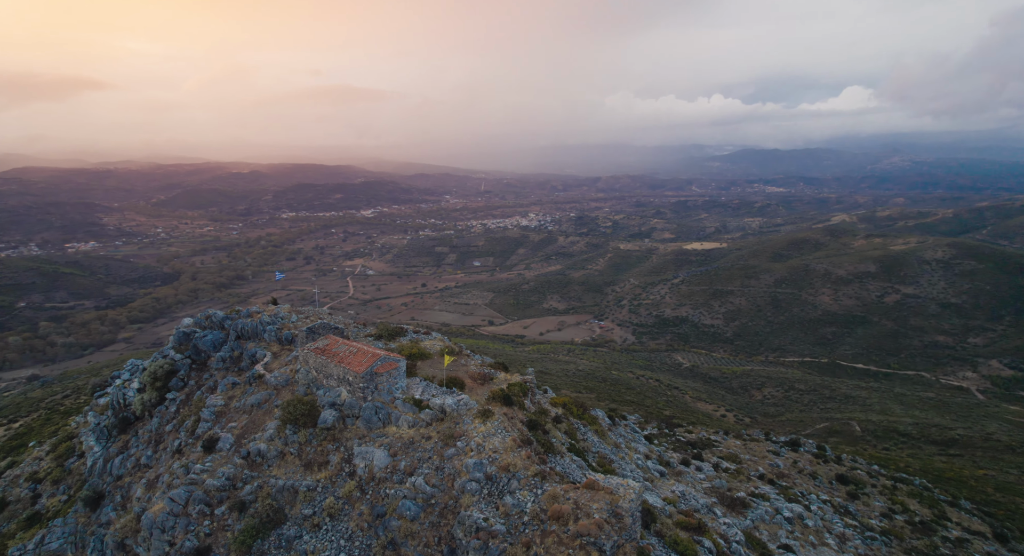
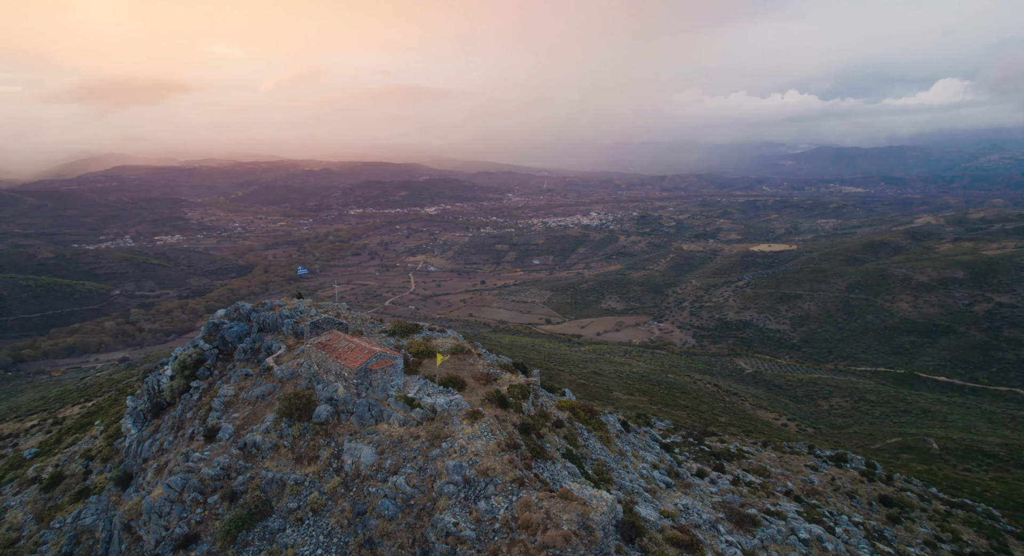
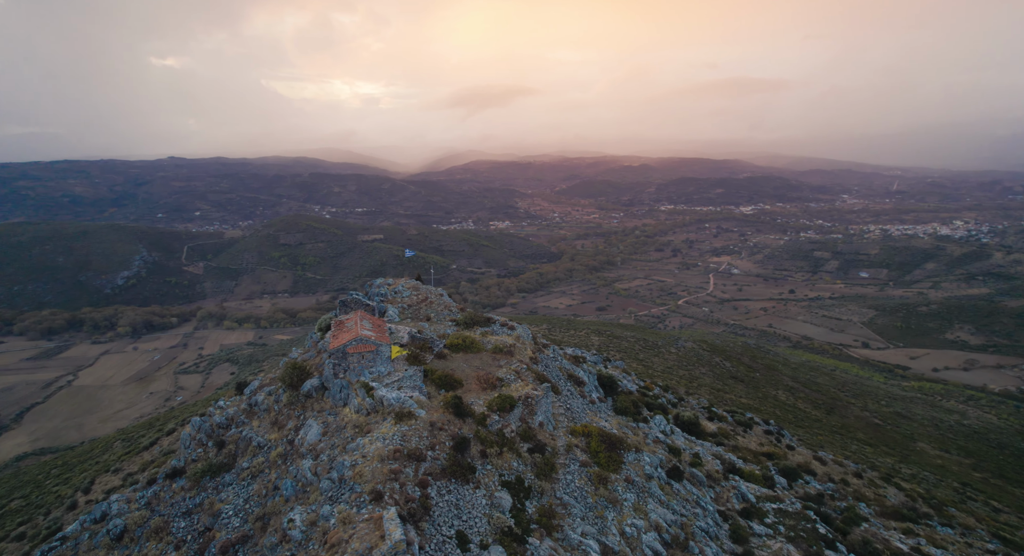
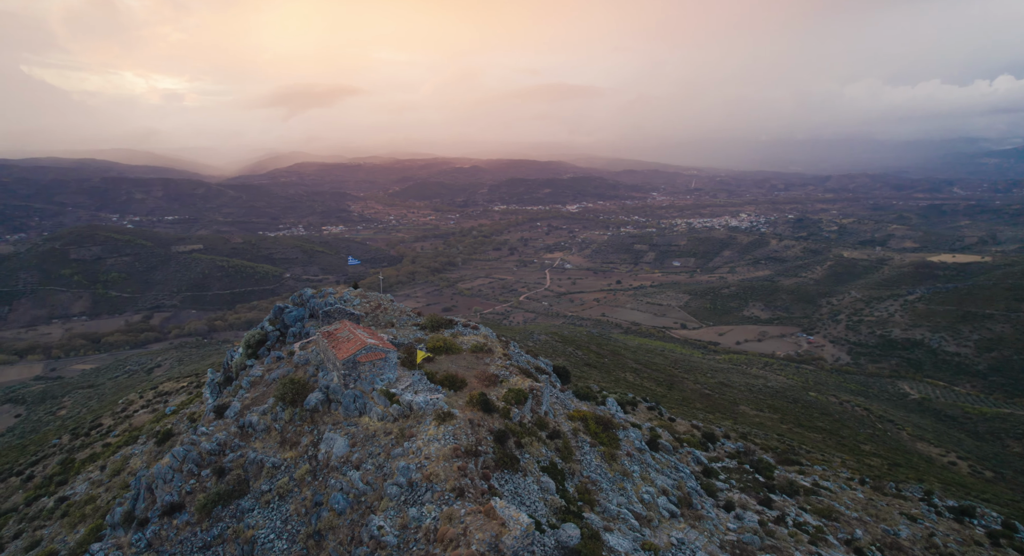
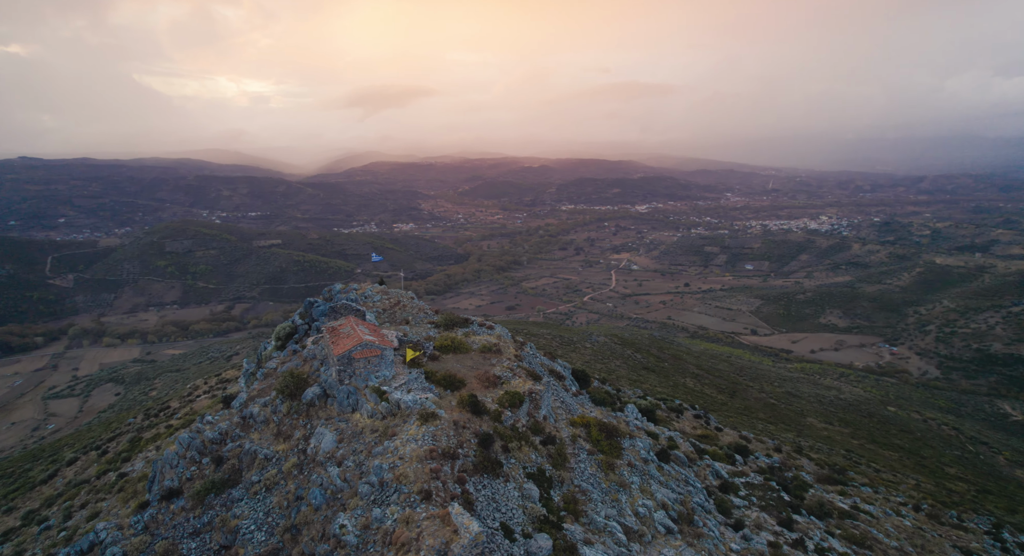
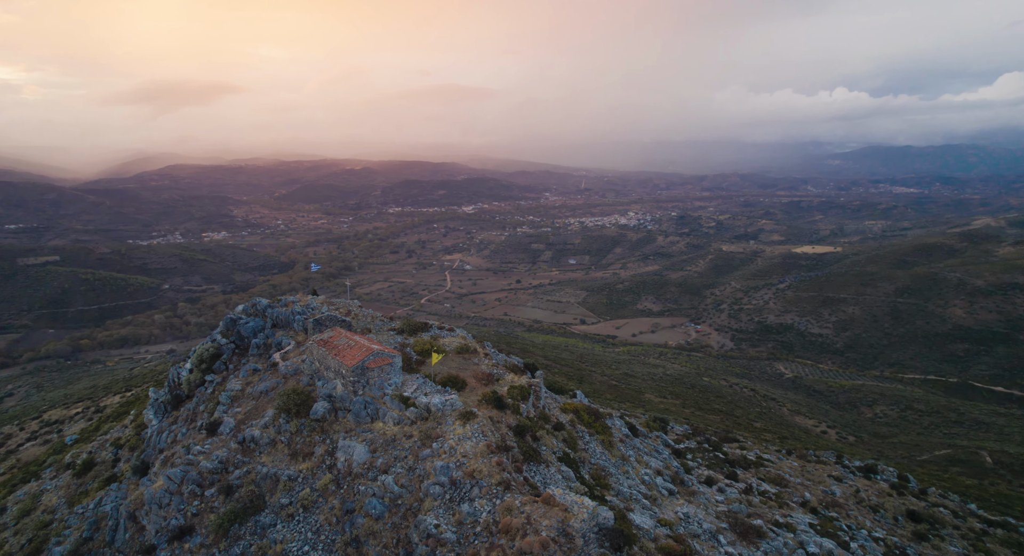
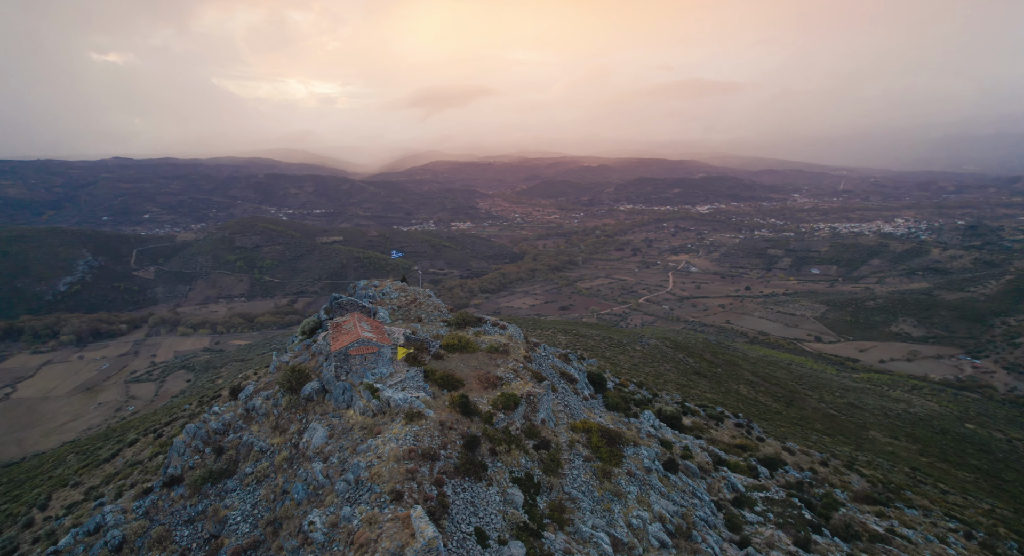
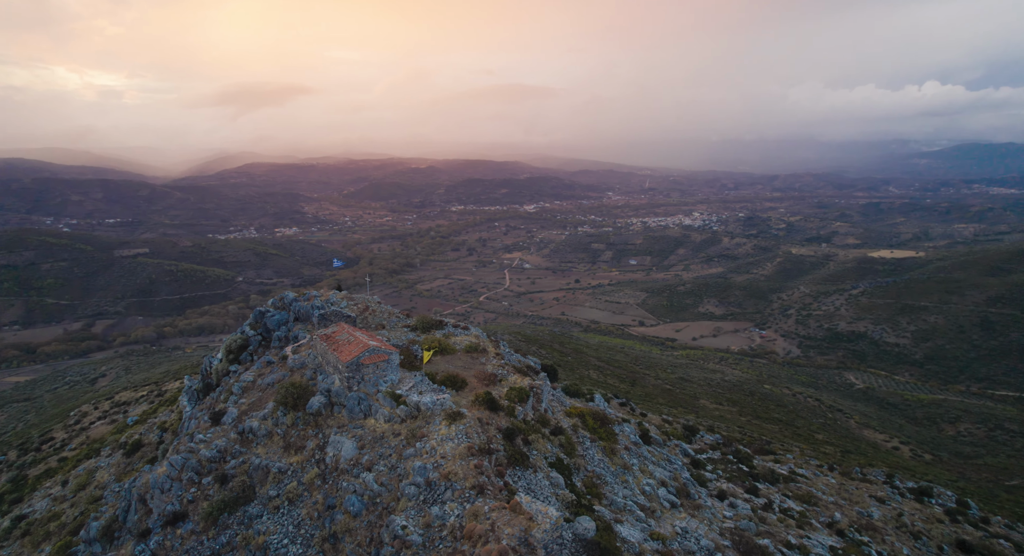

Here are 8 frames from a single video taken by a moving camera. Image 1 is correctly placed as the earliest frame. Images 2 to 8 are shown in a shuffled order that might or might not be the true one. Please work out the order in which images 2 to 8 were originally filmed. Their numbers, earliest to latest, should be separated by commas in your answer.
2, 6, 8, 4, 5, 7, 3
